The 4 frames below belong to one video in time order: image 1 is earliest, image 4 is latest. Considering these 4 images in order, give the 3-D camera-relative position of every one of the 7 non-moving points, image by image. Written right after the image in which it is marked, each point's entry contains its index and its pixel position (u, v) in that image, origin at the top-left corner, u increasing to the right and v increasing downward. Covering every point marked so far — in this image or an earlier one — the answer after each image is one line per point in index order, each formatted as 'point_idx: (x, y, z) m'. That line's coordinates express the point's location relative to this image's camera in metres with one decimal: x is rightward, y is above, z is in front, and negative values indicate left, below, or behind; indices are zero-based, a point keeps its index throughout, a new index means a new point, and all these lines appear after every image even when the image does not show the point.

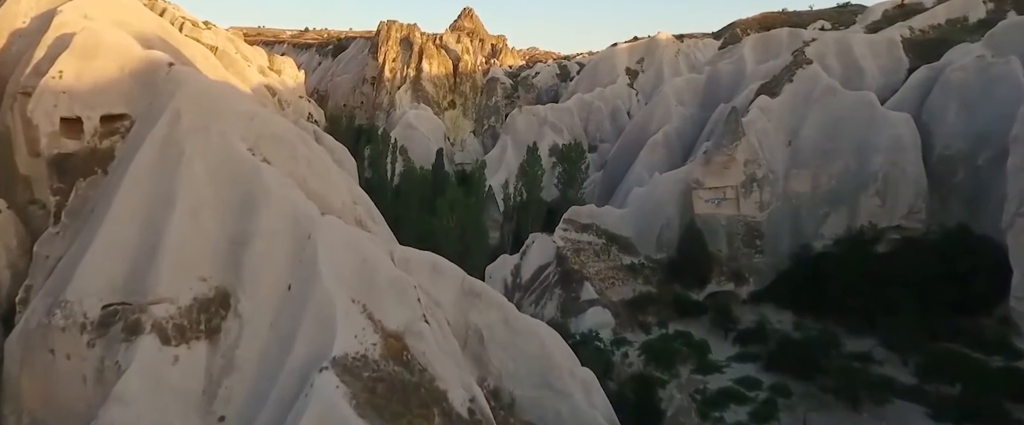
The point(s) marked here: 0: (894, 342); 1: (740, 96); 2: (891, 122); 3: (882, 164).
0: (+6.3, -2.2, +10.9) m
1: (+5.5, +2.8, +15.8) m
2: (+7.5, +1.8, +13.0) m
3: (+7.2, +0.9, +12.8) m
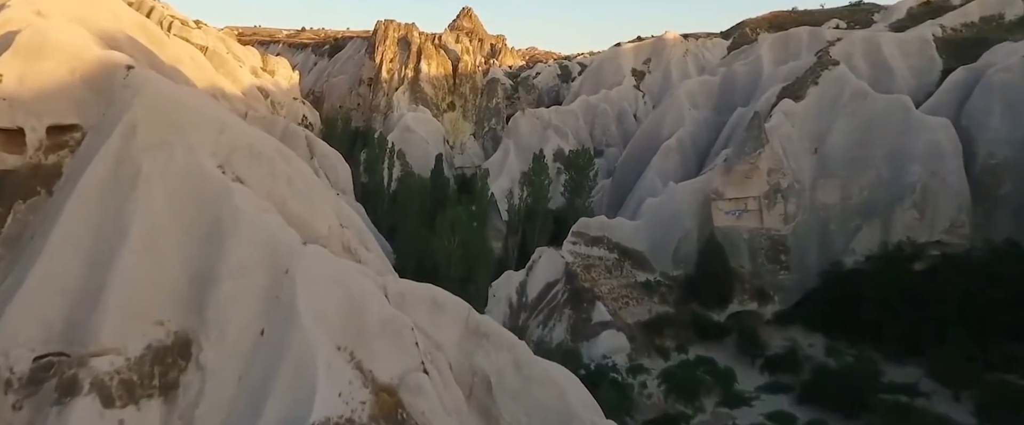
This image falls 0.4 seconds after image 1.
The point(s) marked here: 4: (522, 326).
0: (+6.4, -2.4, +9.9) m
1: (+5.6, +2.5, +14.8) m
2: (+7.6, +1.5, +12.0) m
3: (+7.3, +0.7, +11.8) m
4: (+0.2, -2.0, +11.7) m
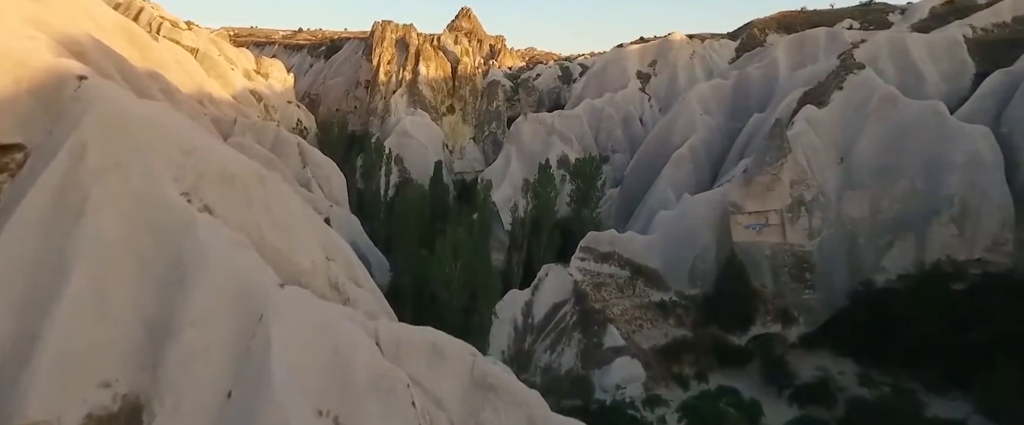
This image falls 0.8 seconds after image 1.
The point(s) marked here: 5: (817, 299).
0: (+6.5, -2.7, +9.0) m
1: (+5.7, +2.3, +13.9) m
2: (+7.7, +1.3, +11.1) m
3: (+7.4, +0.4, +10.9) m
4: (+0.3, -2.3, +10.8) m
5: (+5.4, -1.5, +11.8) m
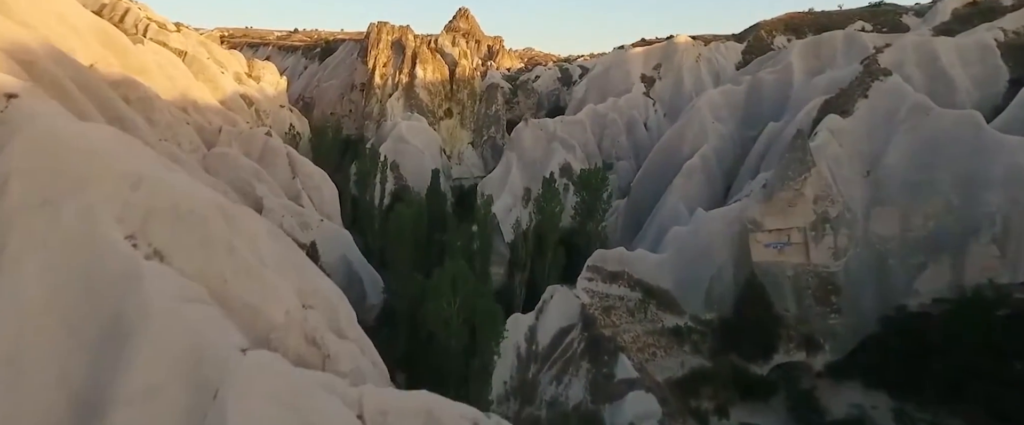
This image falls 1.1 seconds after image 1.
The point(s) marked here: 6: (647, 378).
0: (+6.6, -3.0, +8.2) m
1: (+5.7, +2.0, +13.1) m
2: (+7.7, +1.0, +10.3) m
3: (+7.5, +0.1, +10.1) m
4: (+0.3, -2.6, +9.9) m
5: (+5.5, -1.8, +10.9) m
6: (+2.1, -2.5, +10.1) m
